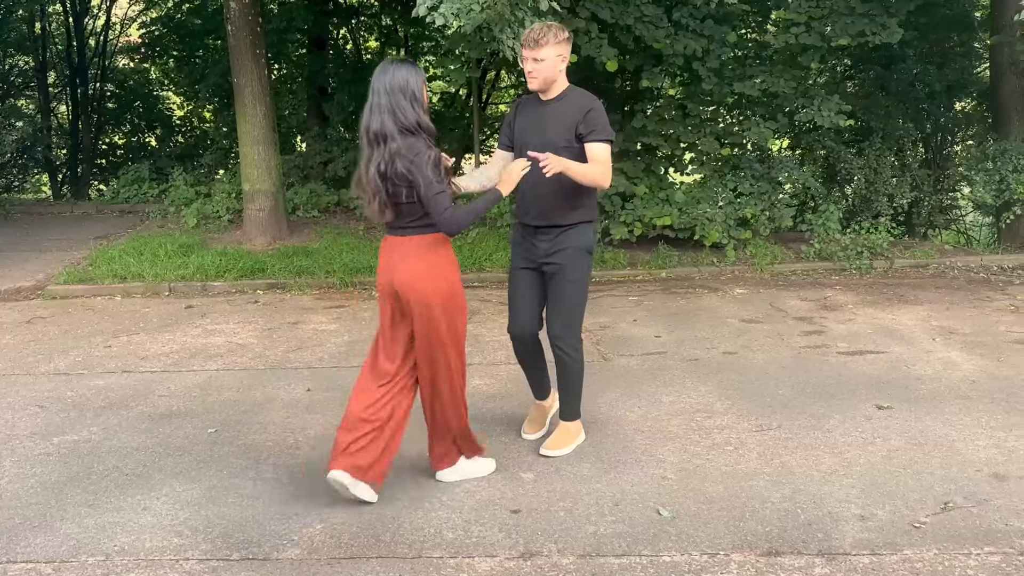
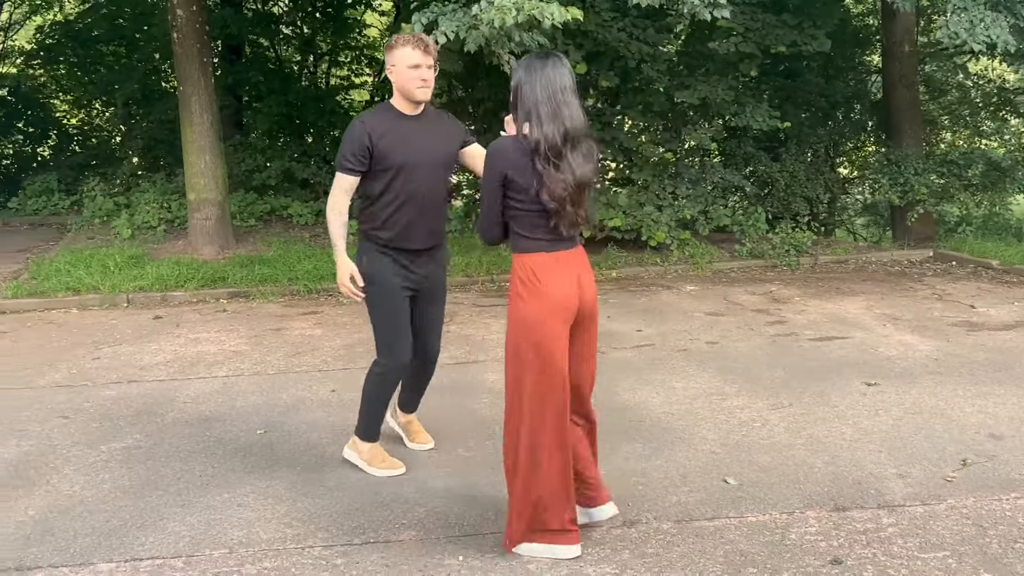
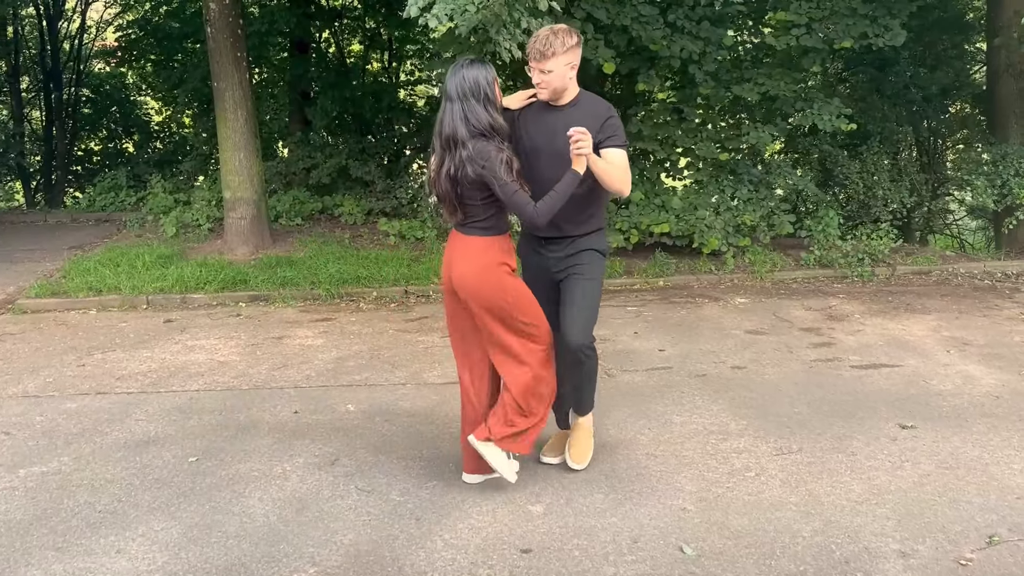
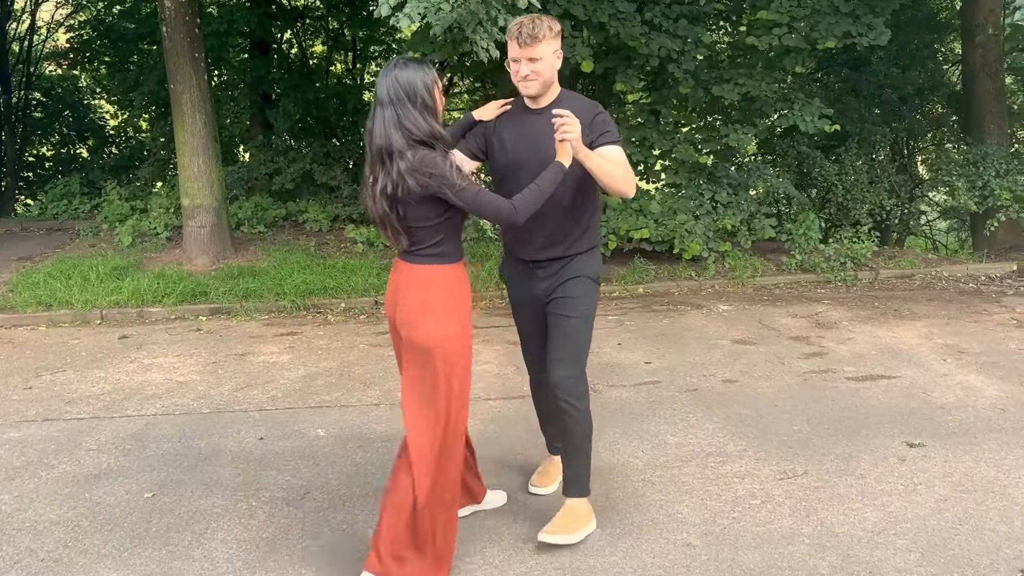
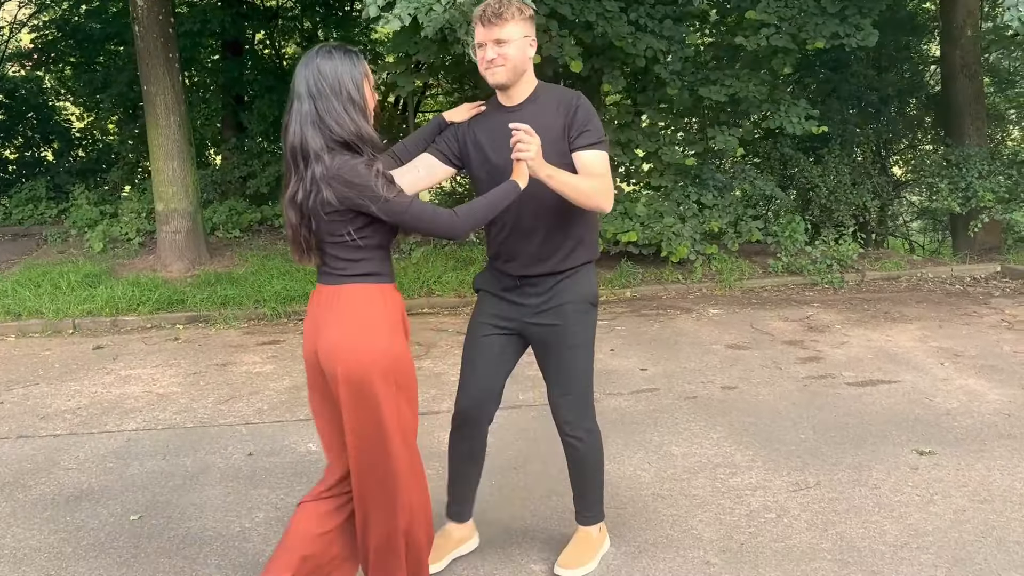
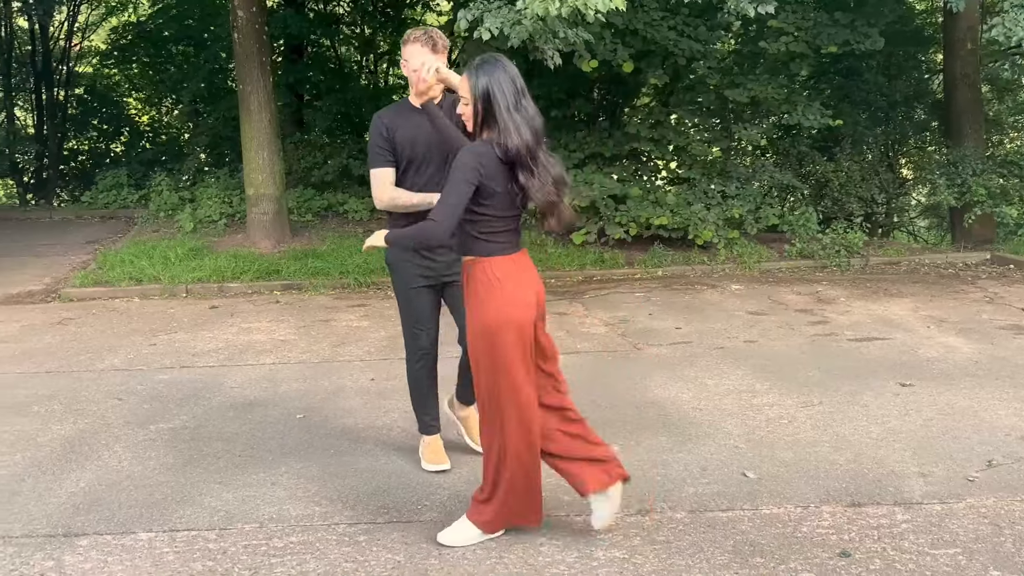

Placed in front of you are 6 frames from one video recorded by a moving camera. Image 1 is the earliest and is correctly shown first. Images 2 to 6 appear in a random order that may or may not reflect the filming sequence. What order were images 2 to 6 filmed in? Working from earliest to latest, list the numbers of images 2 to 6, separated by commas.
3, 4, 5, 2, 6
